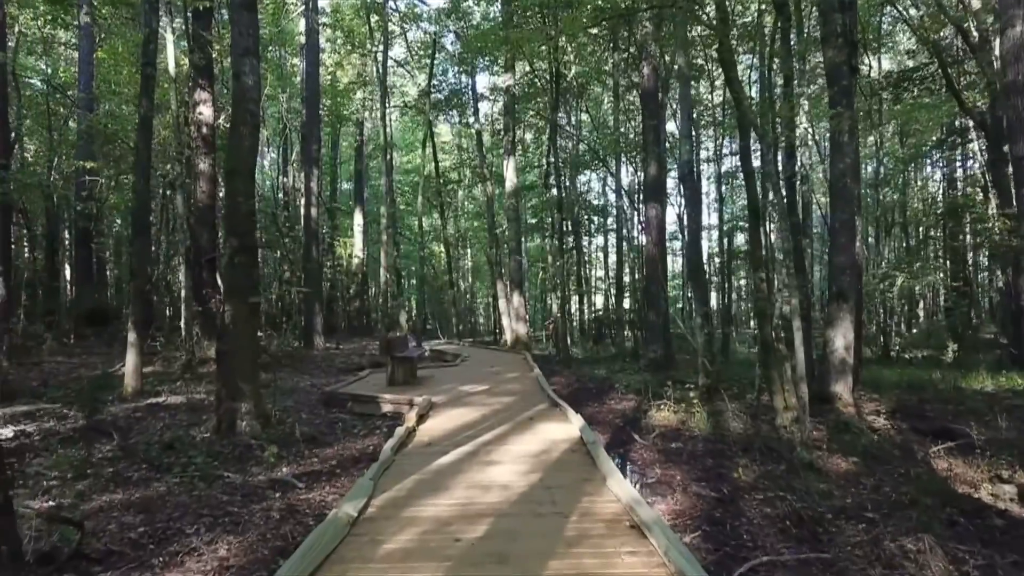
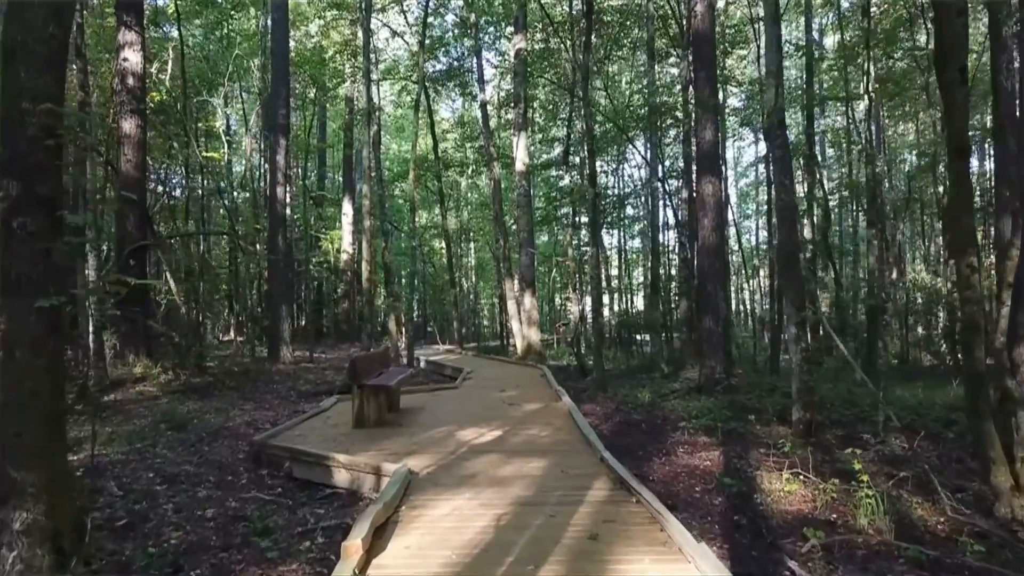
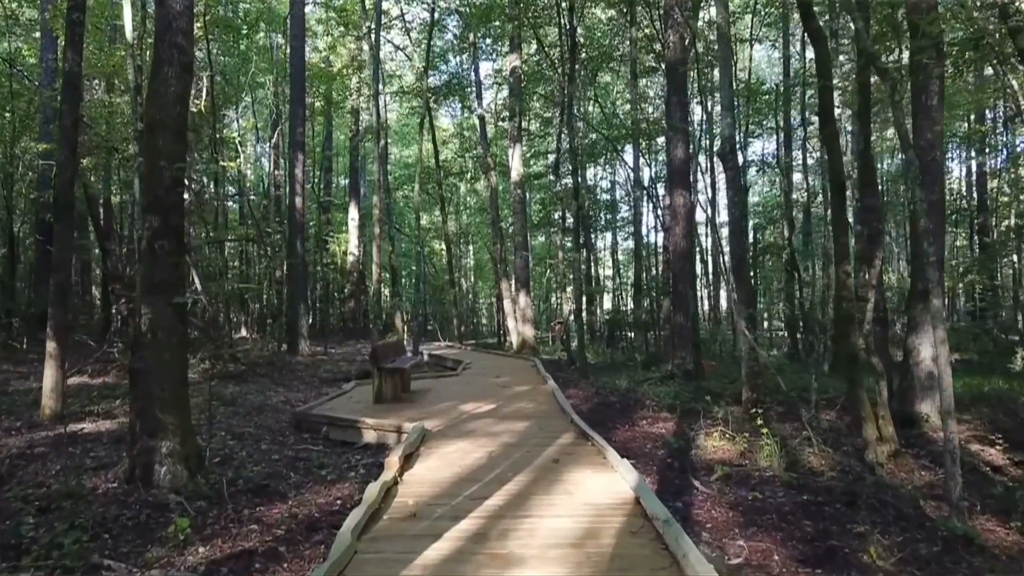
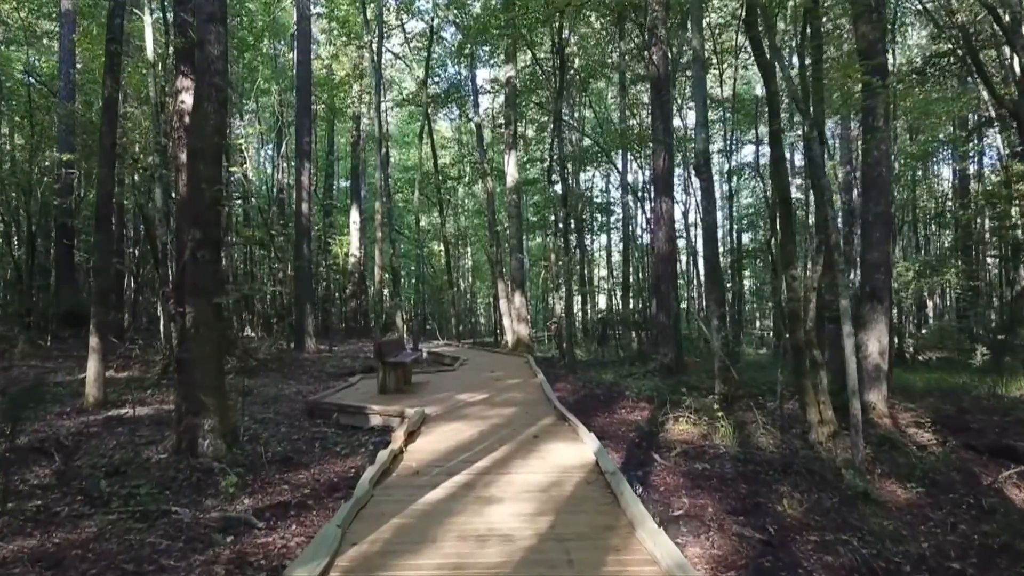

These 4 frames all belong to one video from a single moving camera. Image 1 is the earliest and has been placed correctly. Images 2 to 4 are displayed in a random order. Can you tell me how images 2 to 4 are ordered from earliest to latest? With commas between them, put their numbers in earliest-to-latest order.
4, 3, 2
